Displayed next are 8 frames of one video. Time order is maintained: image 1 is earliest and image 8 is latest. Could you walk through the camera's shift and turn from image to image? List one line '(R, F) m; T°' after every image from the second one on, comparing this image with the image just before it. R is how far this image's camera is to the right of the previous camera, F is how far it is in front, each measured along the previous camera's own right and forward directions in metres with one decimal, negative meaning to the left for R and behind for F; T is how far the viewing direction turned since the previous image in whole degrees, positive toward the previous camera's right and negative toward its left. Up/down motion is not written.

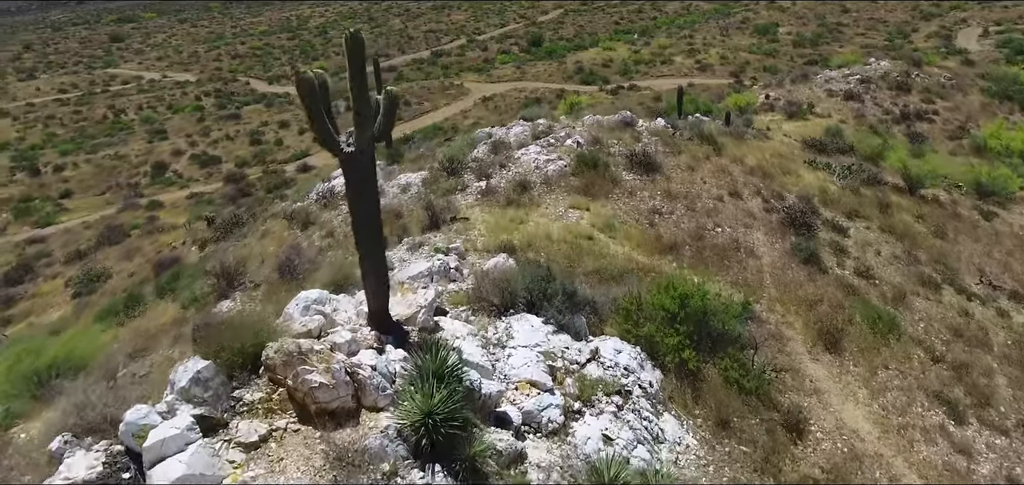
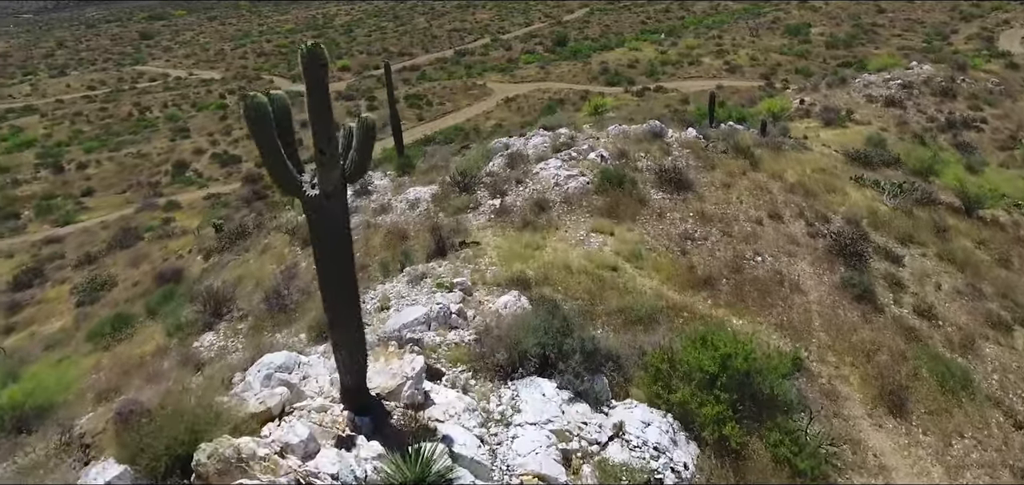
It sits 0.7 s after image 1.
(+0.1, +1.4) m; -2°
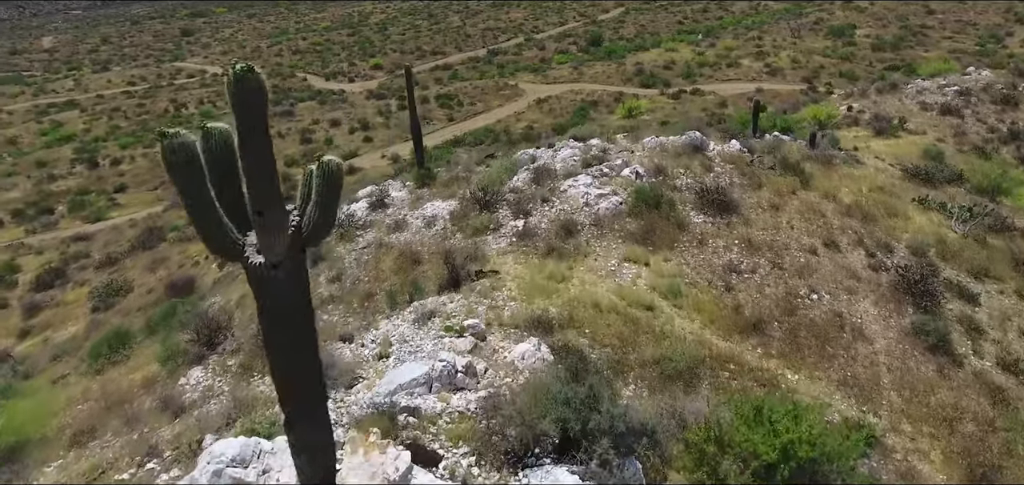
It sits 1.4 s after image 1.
(+0.1, +1.3) m; -3°
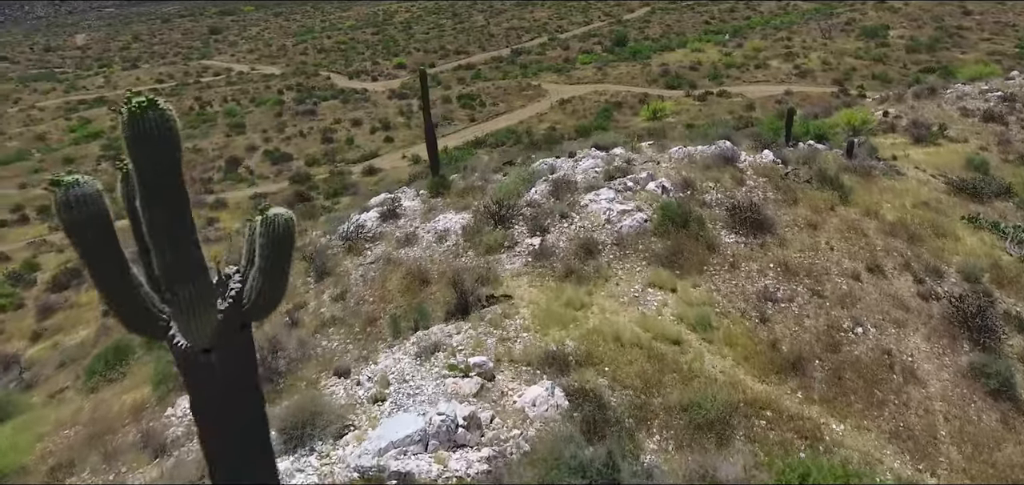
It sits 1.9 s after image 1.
(+0.1, +0.9) m; -2°
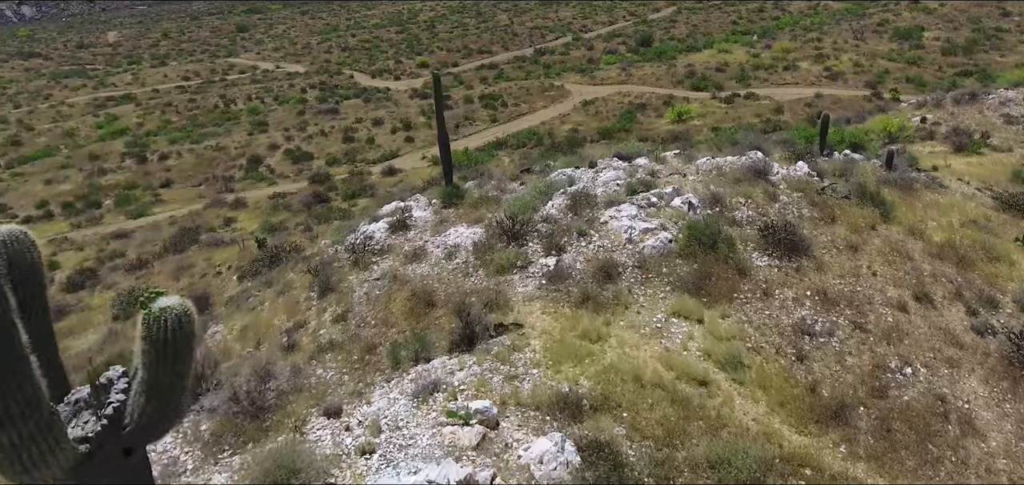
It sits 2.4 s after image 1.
(+0.1, +0.9) m; -2°
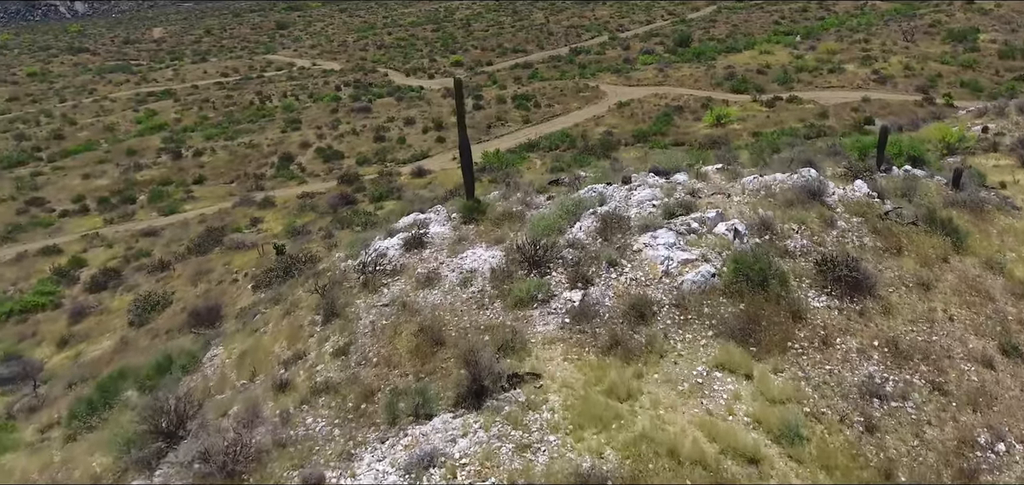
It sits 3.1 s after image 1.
(+0.2, +1.3) m; -3°
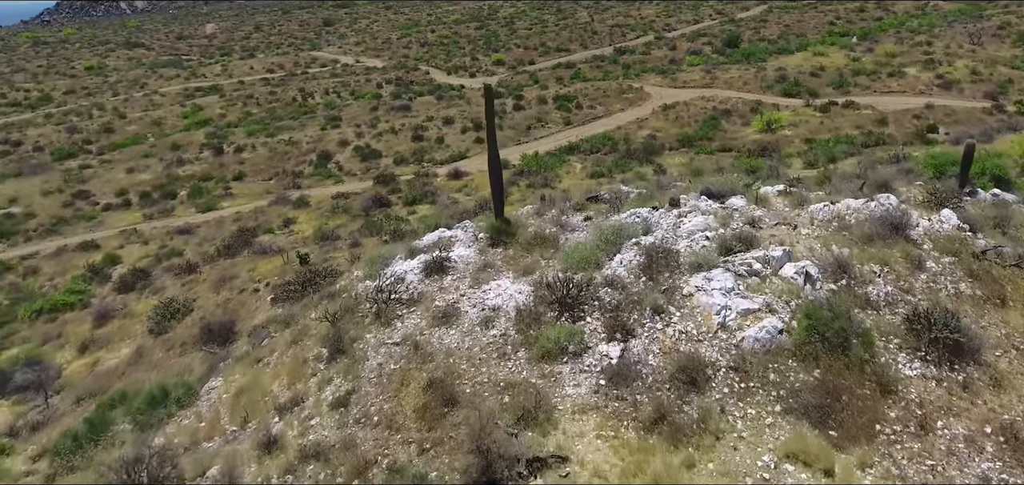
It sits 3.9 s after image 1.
(+0.1, +1.5) m; -3°
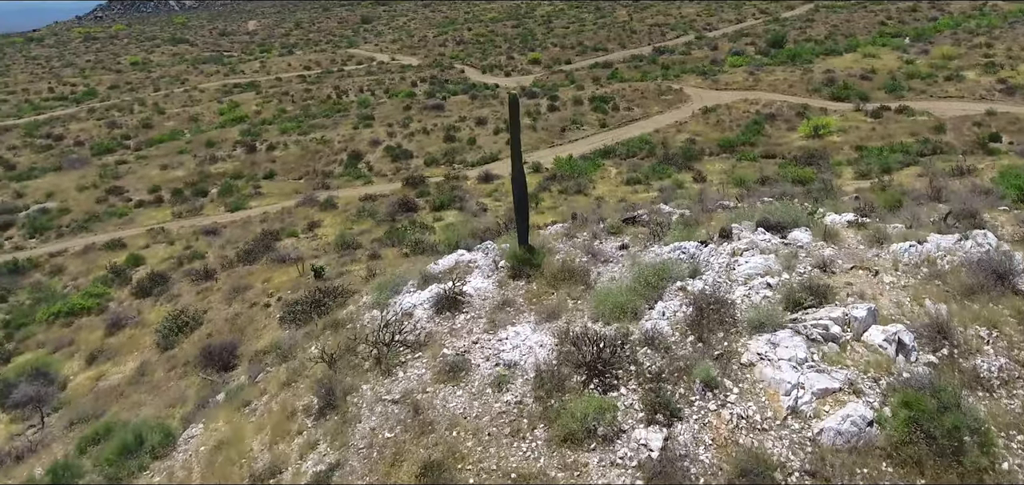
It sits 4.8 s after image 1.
(+0.1, +1.7) m; -3°
